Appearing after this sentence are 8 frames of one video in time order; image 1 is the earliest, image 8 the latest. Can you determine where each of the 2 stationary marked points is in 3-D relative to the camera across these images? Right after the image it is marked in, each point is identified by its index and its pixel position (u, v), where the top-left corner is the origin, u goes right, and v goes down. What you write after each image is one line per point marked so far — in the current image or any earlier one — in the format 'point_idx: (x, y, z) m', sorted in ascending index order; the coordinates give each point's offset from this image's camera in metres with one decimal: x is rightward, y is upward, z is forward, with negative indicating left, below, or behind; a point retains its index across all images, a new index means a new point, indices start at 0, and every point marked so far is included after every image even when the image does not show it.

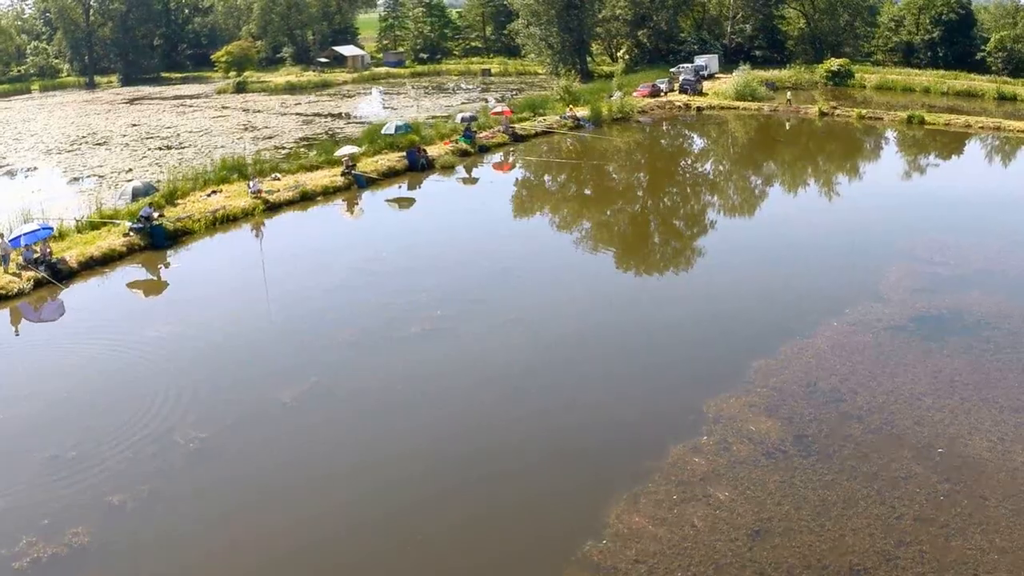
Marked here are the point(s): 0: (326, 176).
0: (-5.1, +3.0, +19.3) m
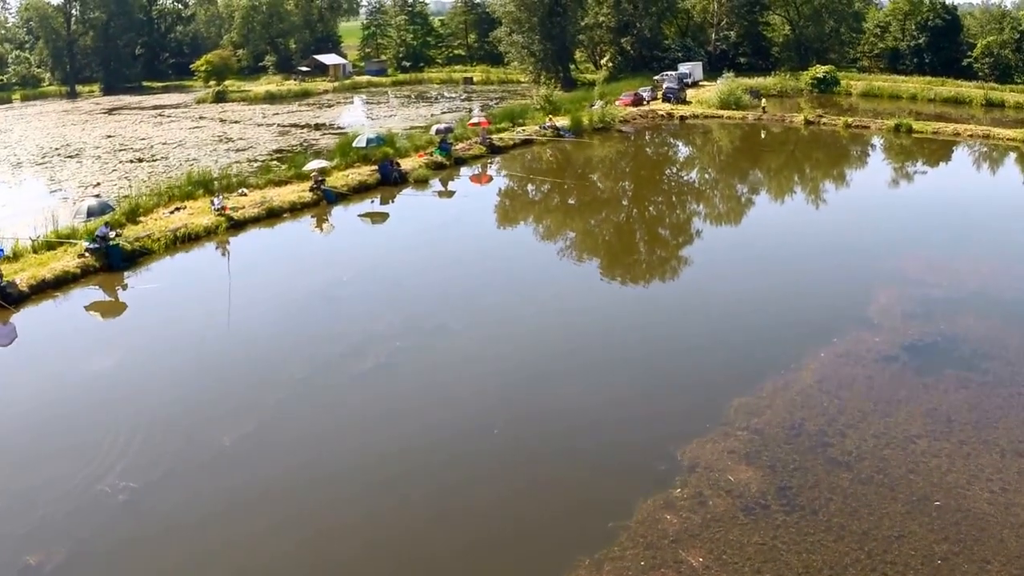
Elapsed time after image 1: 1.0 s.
0: (-5.7, +2.5, +18.5) m
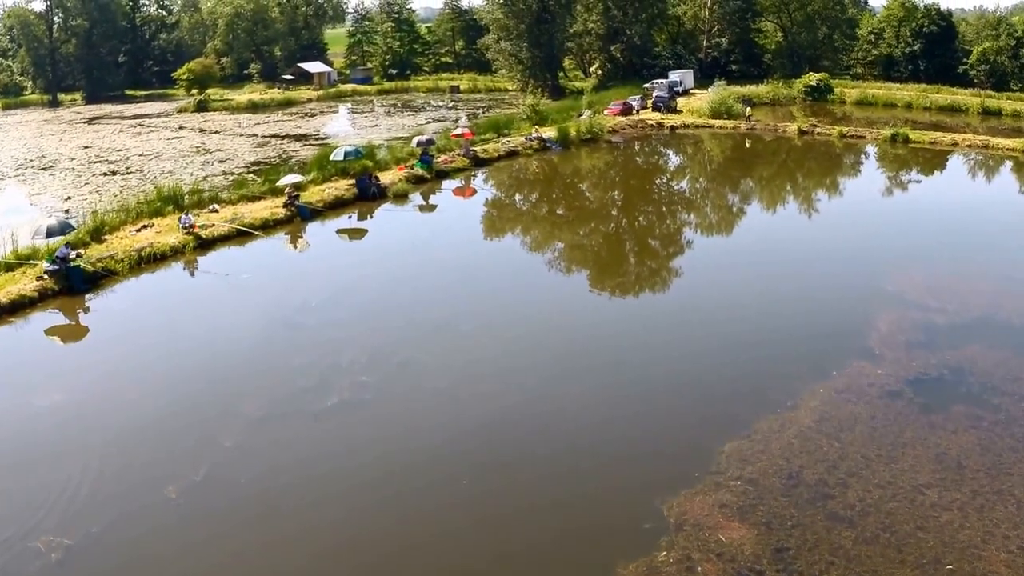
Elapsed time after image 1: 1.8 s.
0: (-6.1, +2.0, +17.8) m
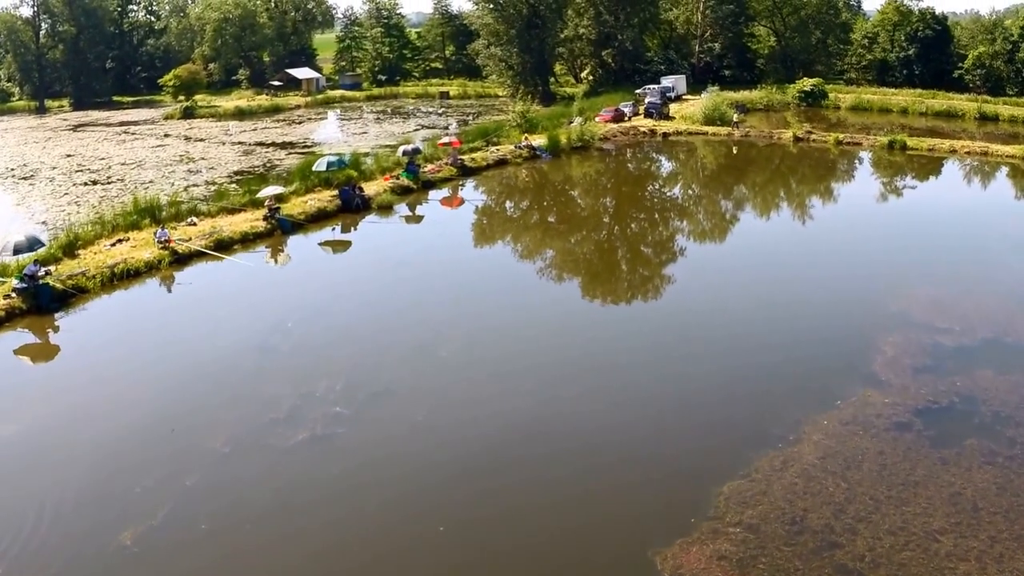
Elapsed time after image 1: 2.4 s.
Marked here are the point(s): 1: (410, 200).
0: (-6.4, +1.6, +17.2) m
1: (-2.8, +2.4, +19.3) m
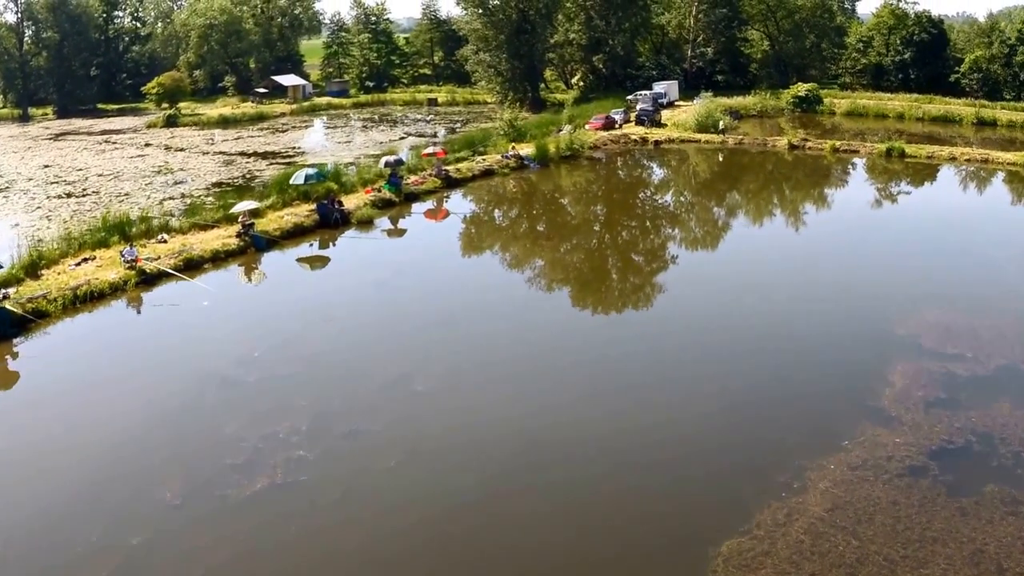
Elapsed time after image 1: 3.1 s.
0: (-6.7, +1.2, +16.4) m
1: (-3.1, +1.9, +18.5) m
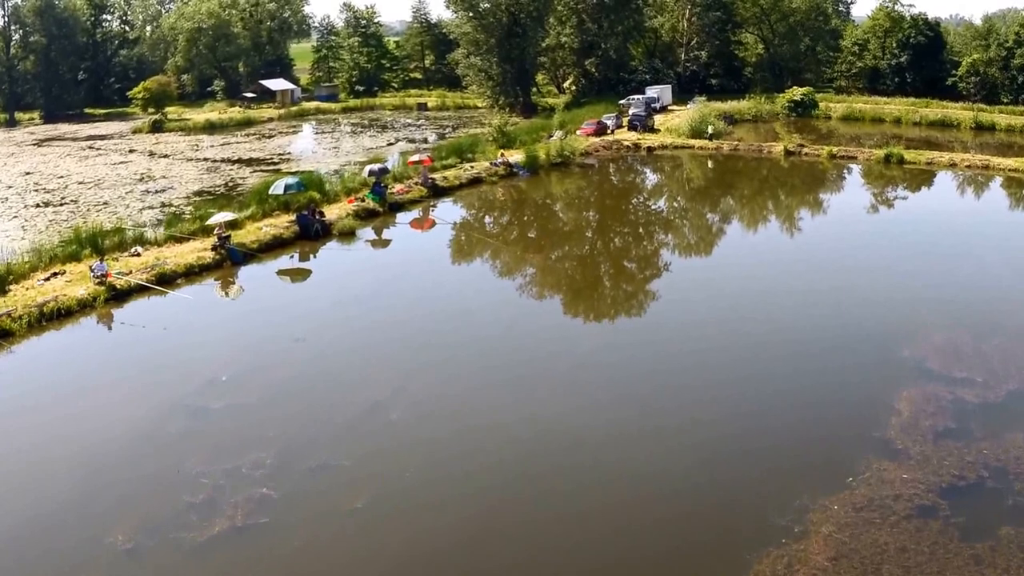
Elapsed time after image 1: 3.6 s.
0: (-7.0, +0.9, +15.8) m
1: (-3.4, +1.6, +17.9) m
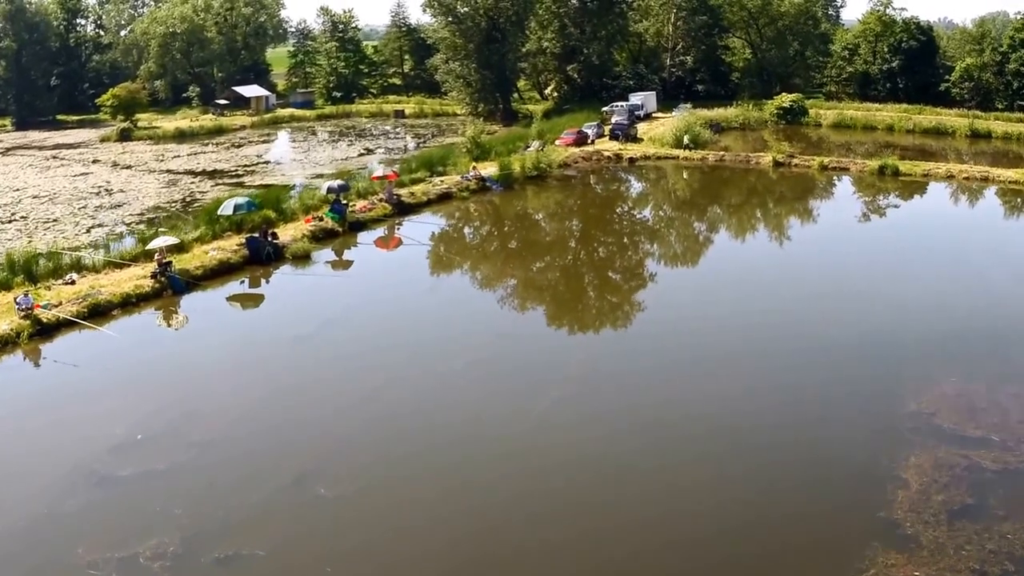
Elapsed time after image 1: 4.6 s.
0: (-7.7, +0.3, +14.5) m
1: (-4.1, +1.0, +16.7) m
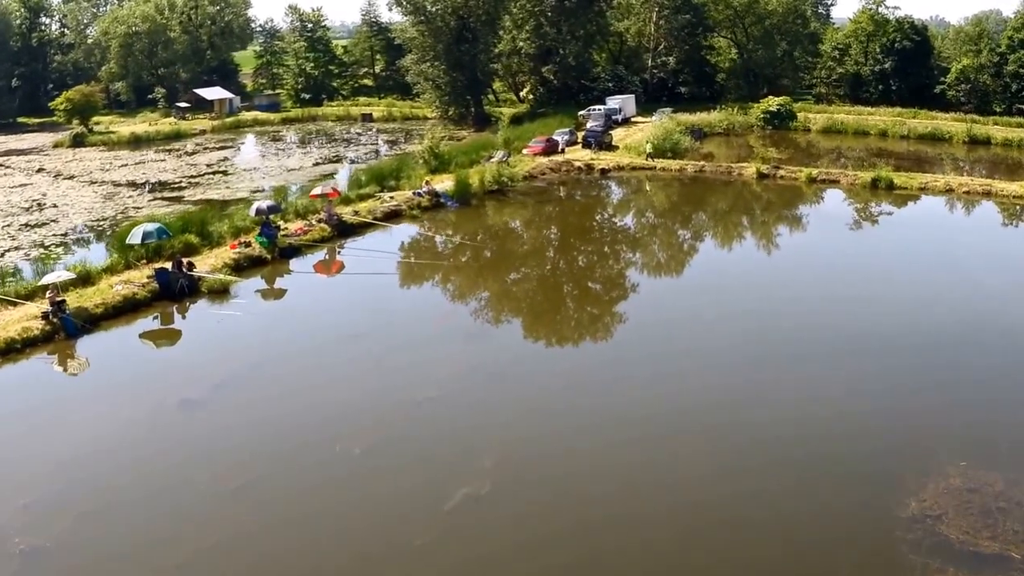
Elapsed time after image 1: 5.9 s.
0: (-8.7, -0.5, +12.7) m
1: (-5.1, +0.3, +14.9) m
